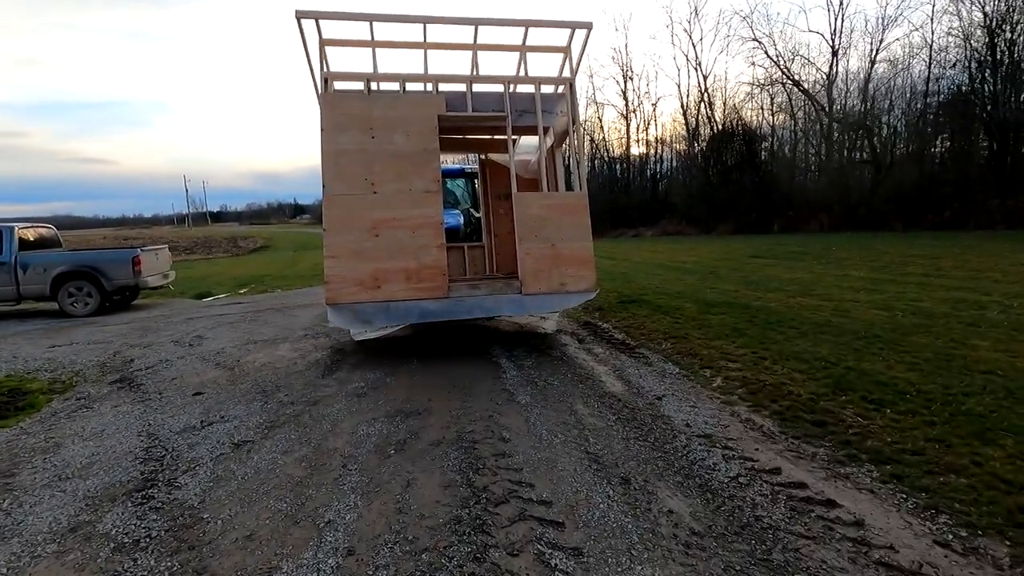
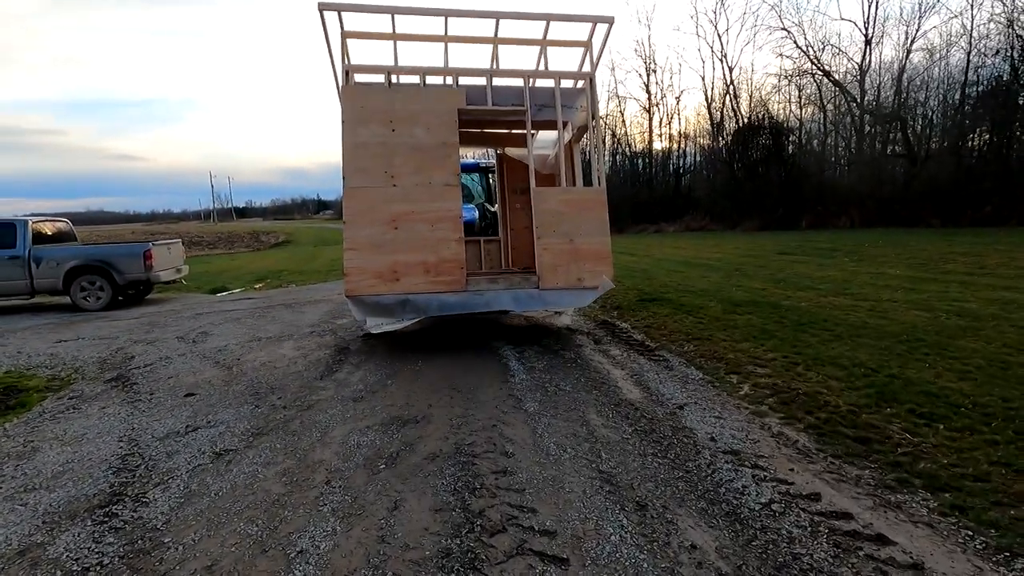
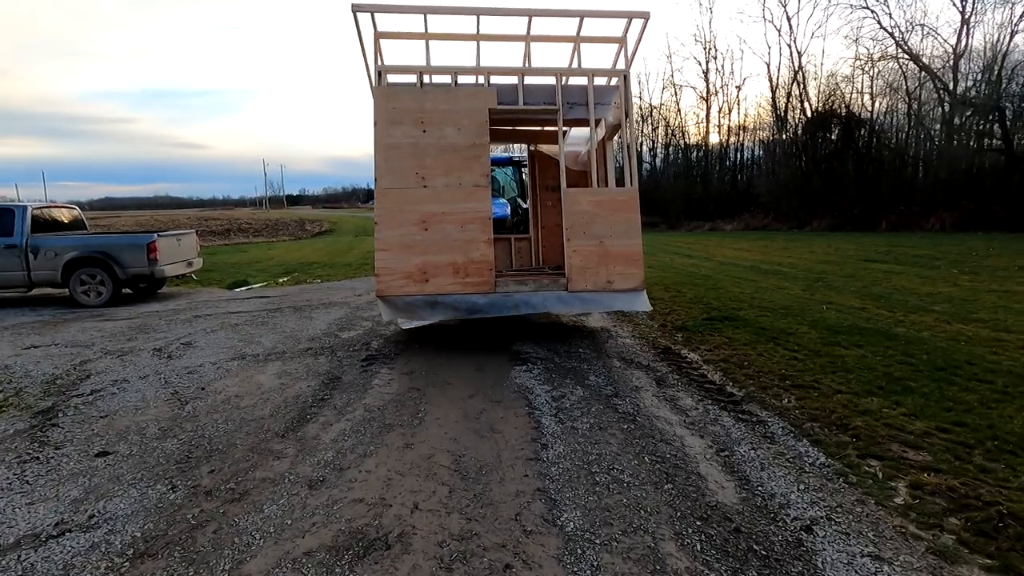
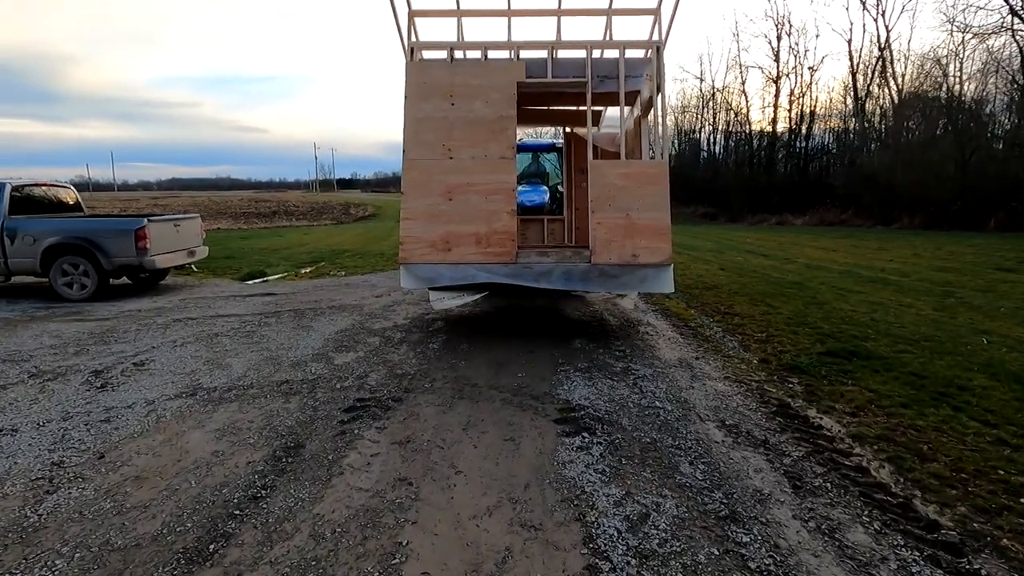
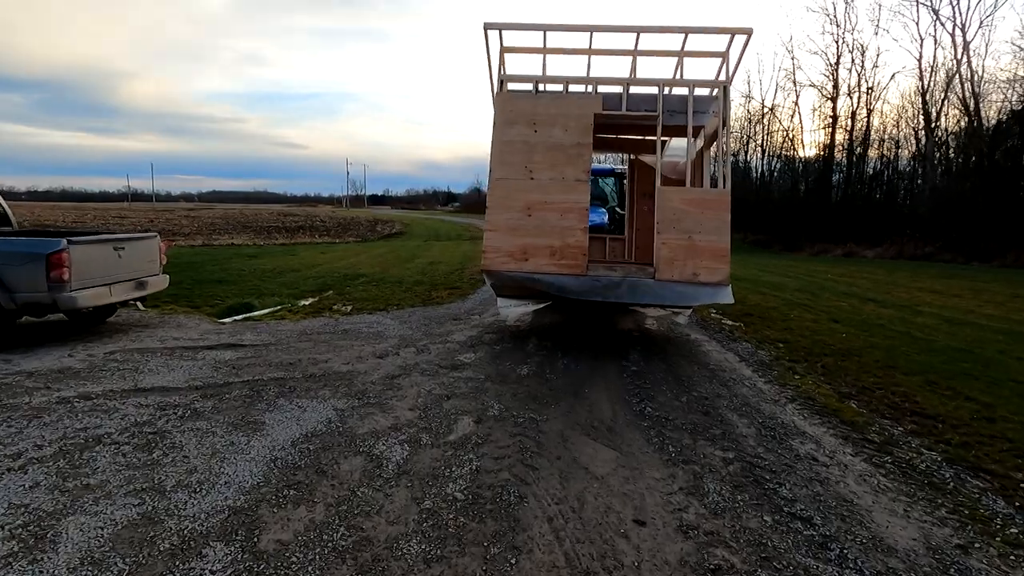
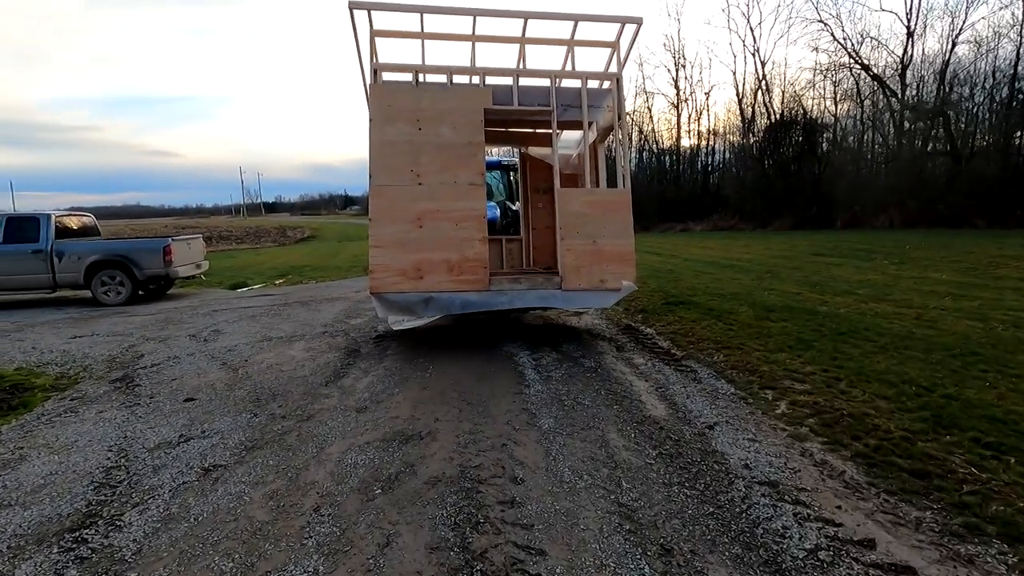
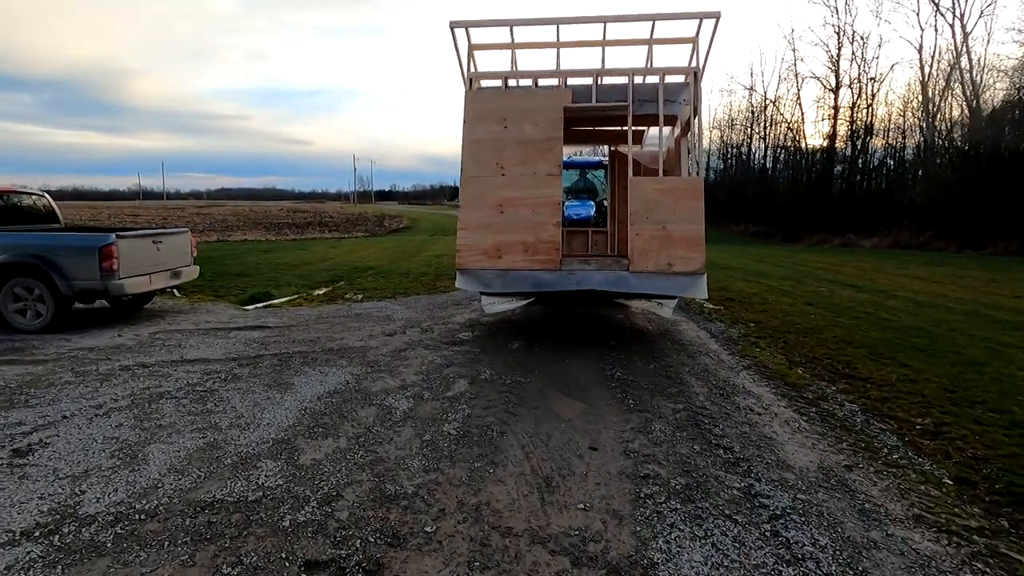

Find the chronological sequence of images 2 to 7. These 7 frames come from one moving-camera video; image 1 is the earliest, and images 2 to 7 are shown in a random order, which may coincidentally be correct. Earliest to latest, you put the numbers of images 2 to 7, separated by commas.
2, 6, 3, 4, 7, 5
